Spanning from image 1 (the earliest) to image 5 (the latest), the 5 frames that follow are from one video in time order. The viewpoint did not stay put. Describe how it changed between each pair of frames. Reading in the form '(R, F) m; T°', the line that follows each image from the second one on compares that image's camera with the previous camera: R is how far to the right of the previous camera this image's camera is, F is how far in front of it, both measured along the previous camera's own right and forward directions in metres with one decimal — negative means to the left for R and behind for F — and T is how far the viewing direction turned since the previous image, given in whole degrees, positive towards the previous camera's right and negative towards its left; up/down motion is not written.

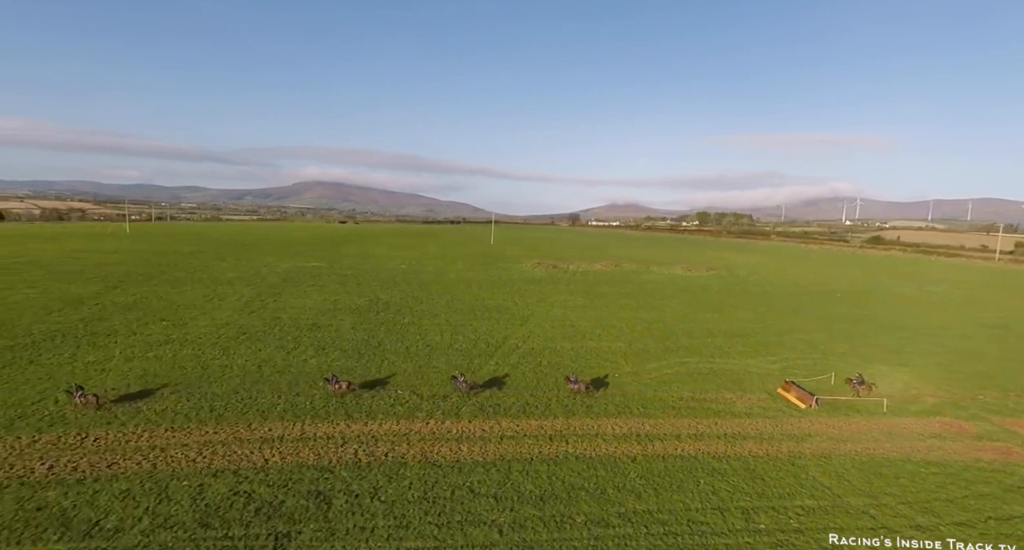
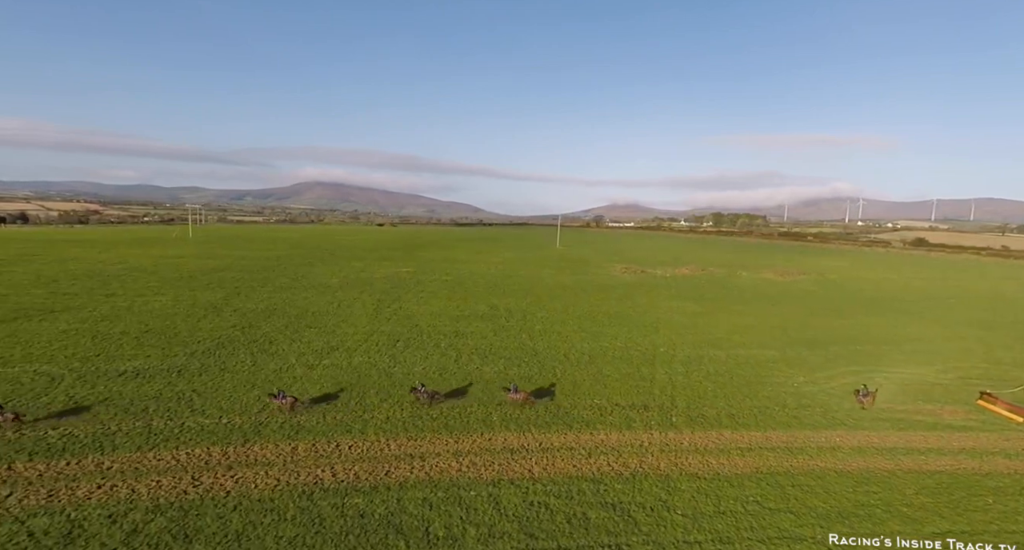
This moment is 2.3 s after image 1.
(-5.1, -0.2) m; -3°
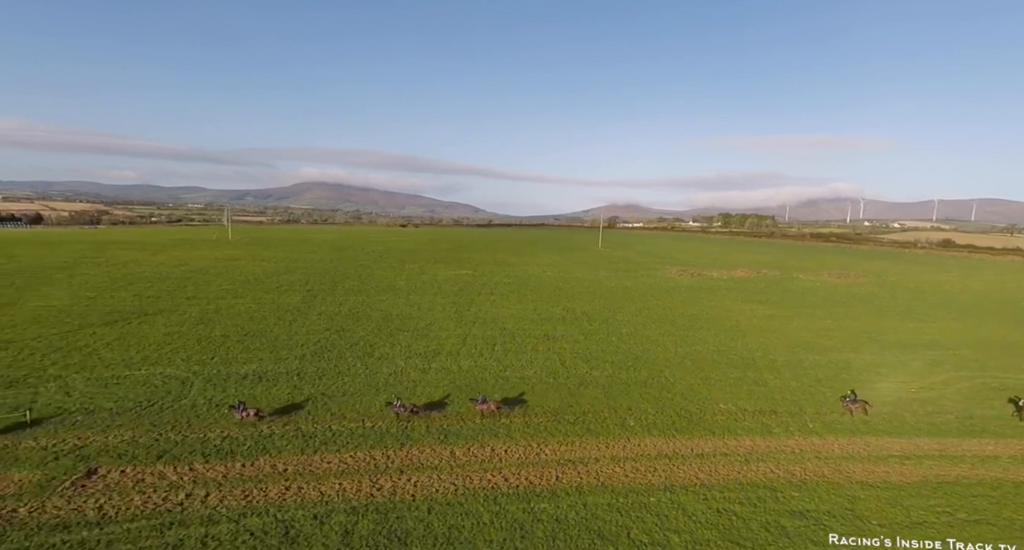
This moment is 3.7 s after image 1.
(-3.3, -0.2) m; -2°
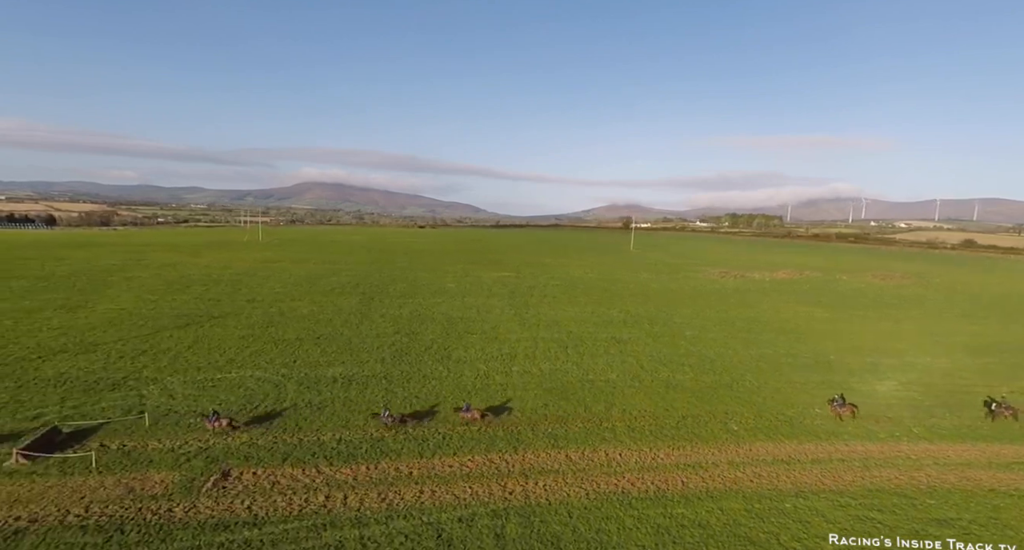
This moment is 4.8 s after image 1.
(-2.4, -0.2) m; -1°
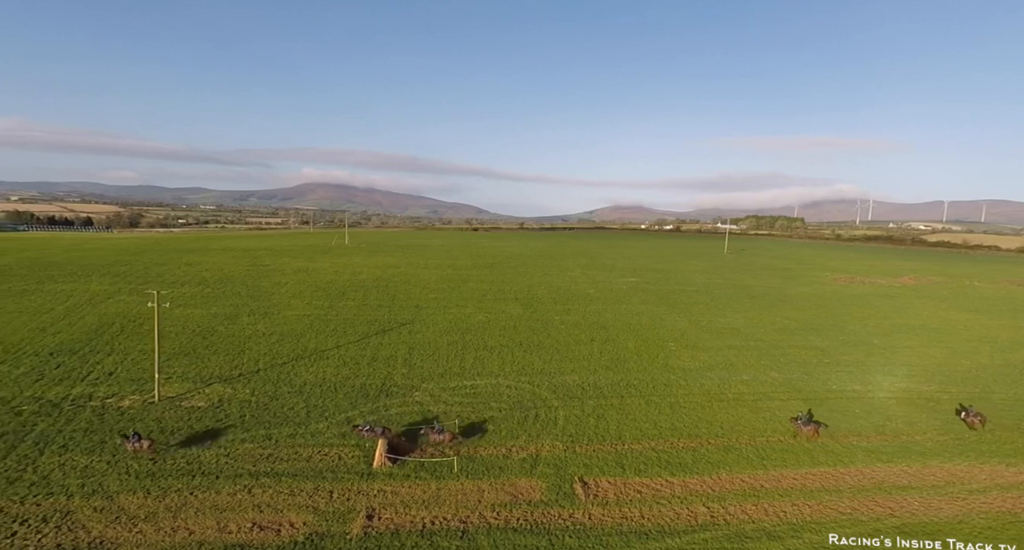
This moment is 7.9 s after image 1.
(-7.1, -0.6) m; -4°
